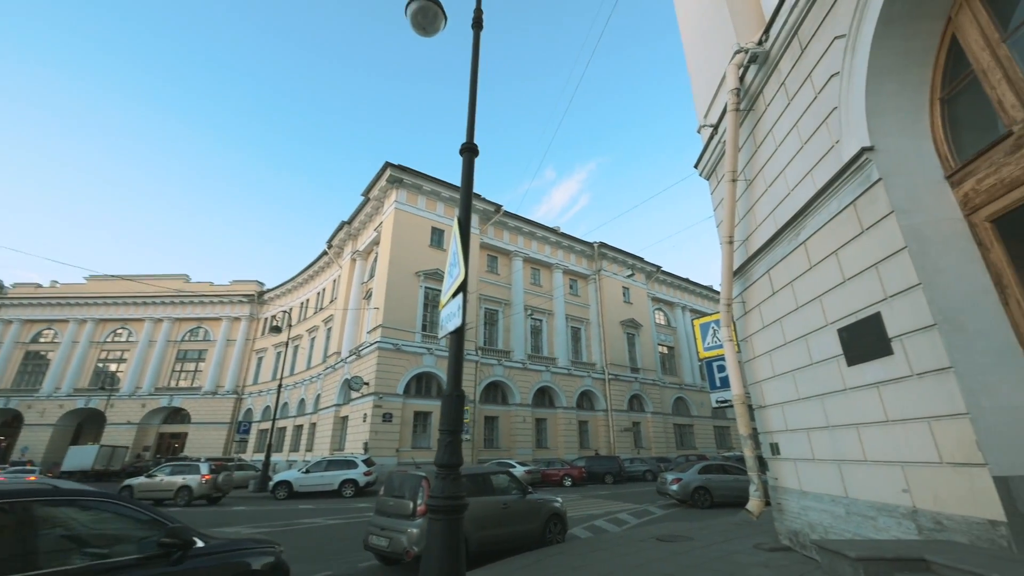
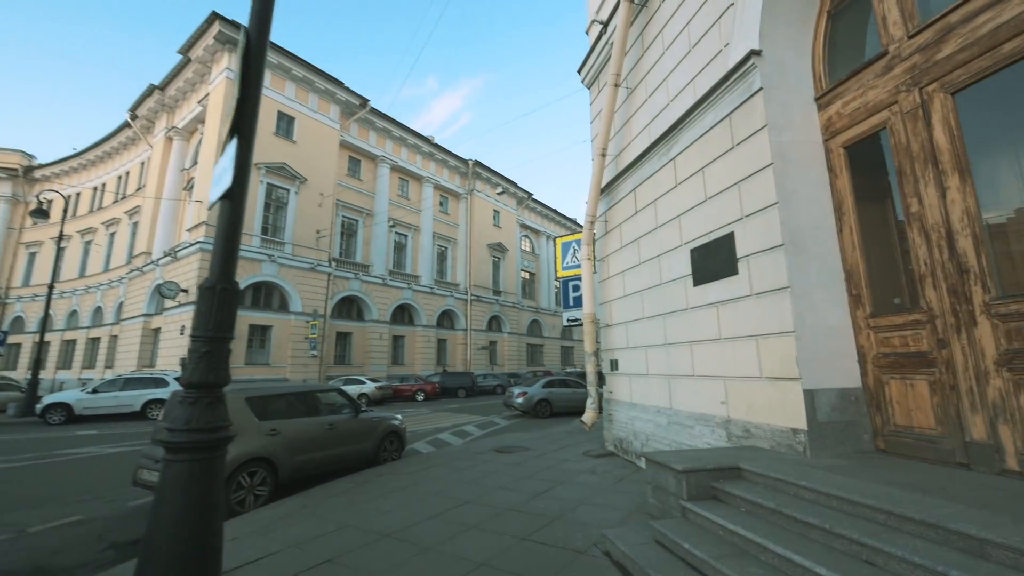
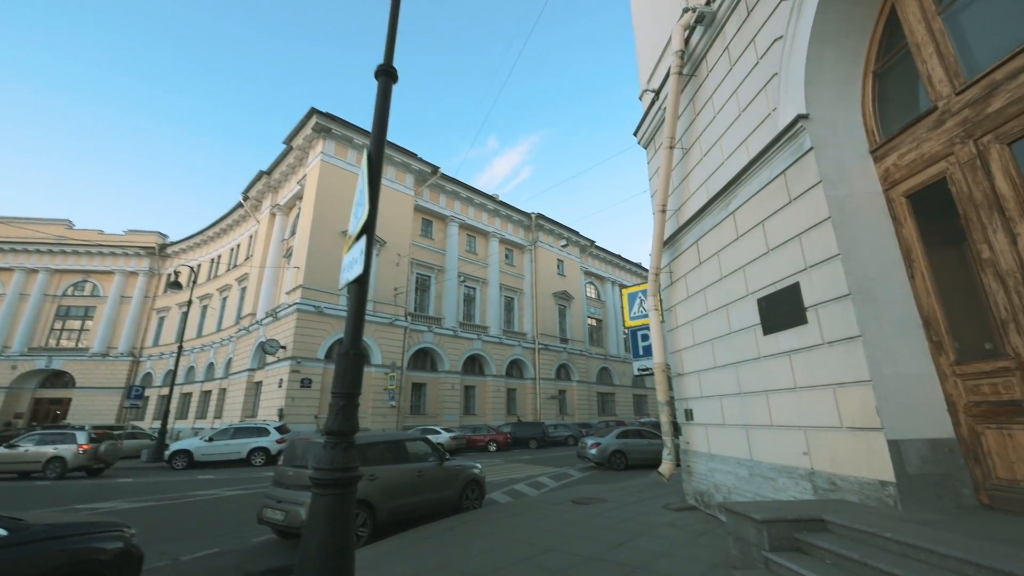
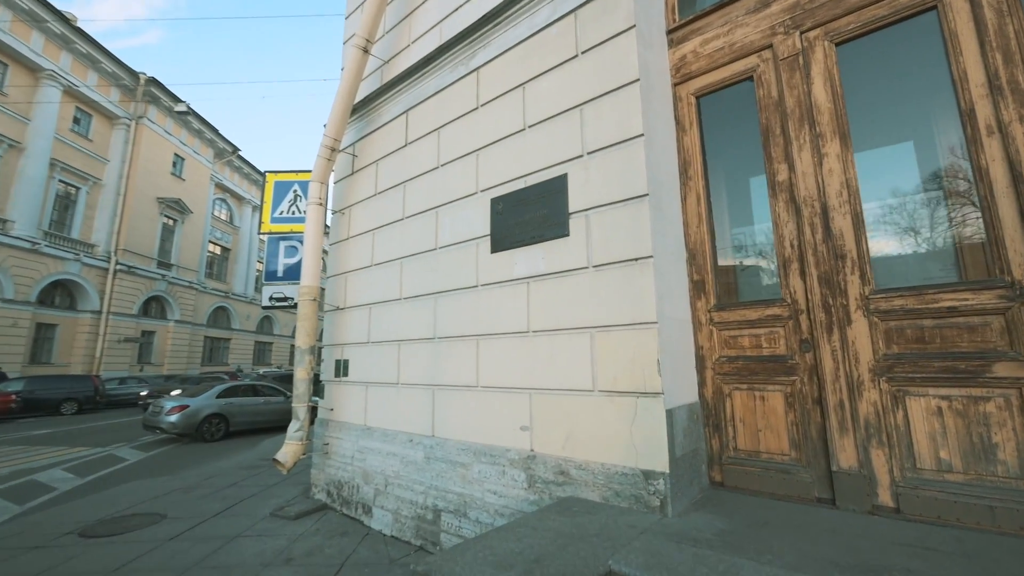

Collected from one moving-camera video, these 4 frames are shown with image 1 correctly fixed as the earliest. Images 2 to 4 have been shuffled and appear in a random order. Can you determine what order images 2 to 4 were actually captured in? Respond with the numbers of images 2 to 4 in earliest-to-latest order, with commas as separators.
3, 2, 4
